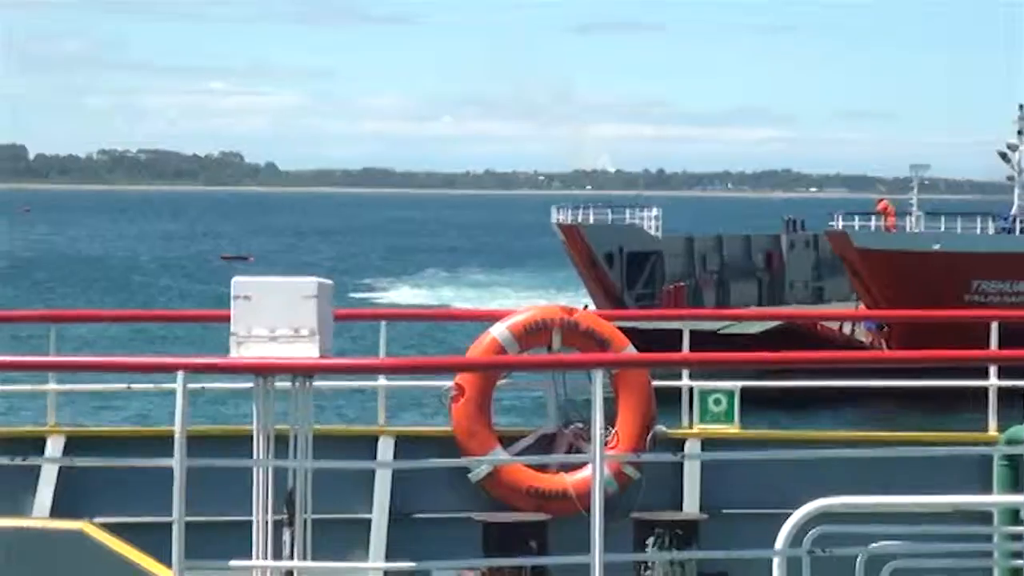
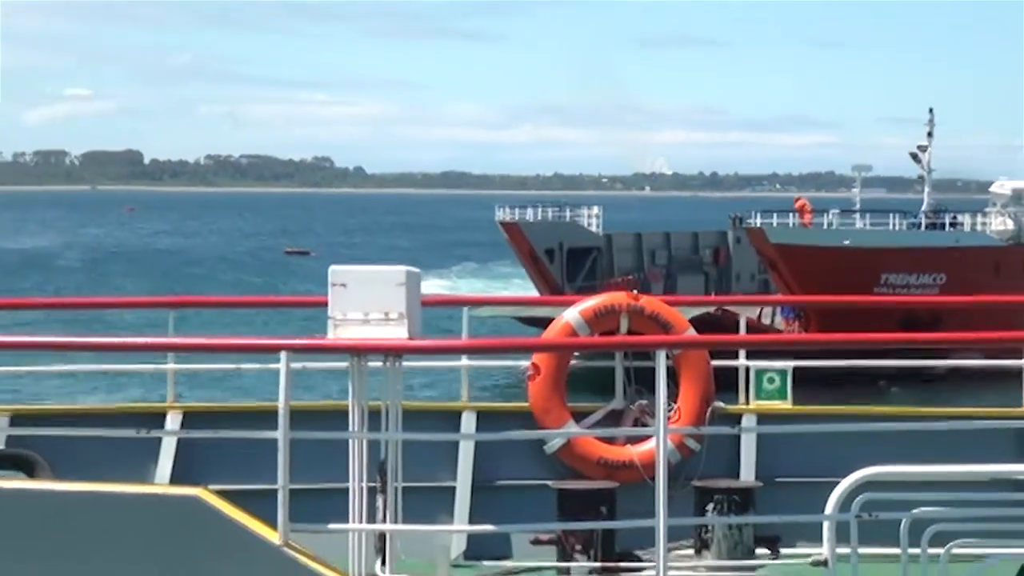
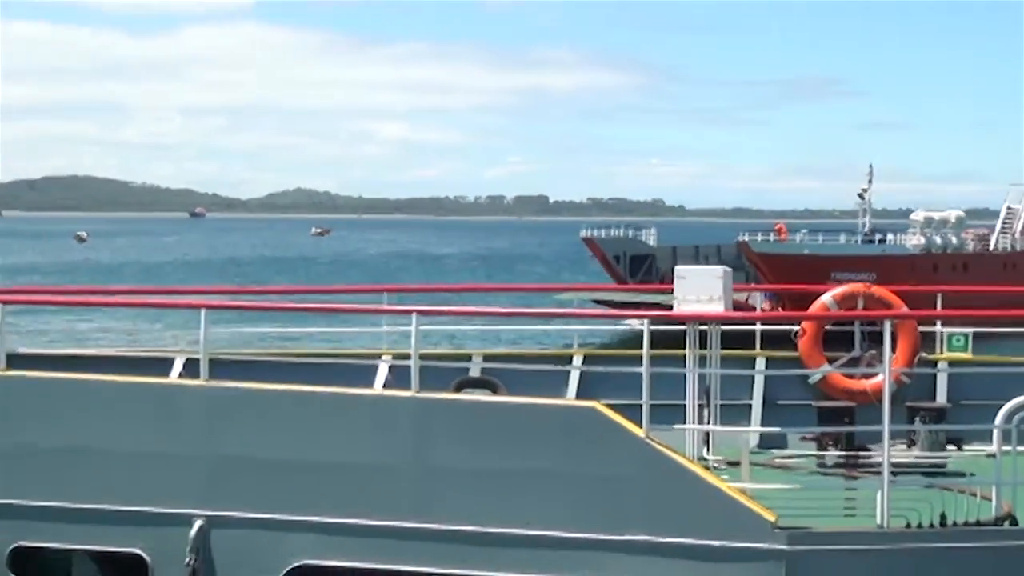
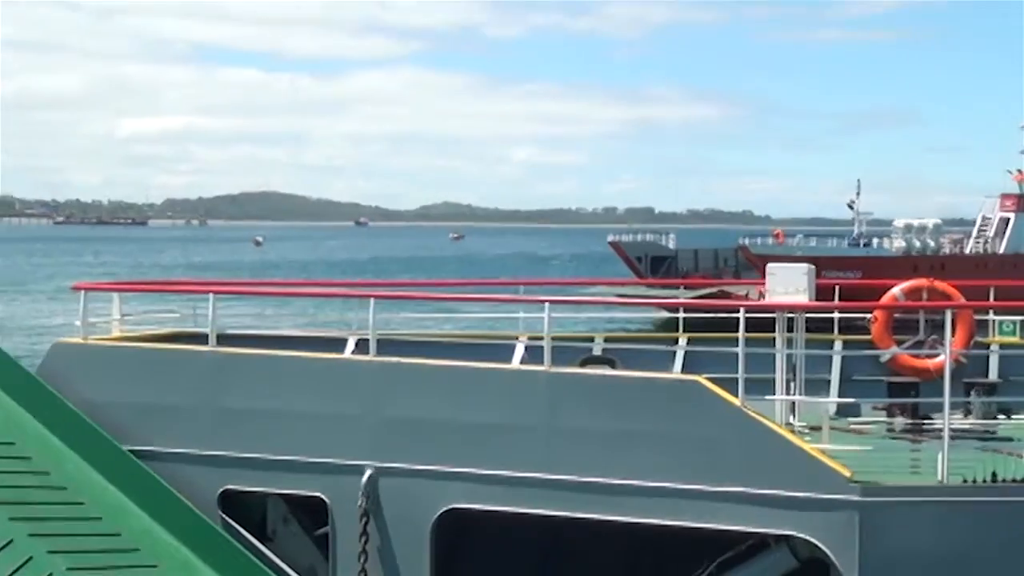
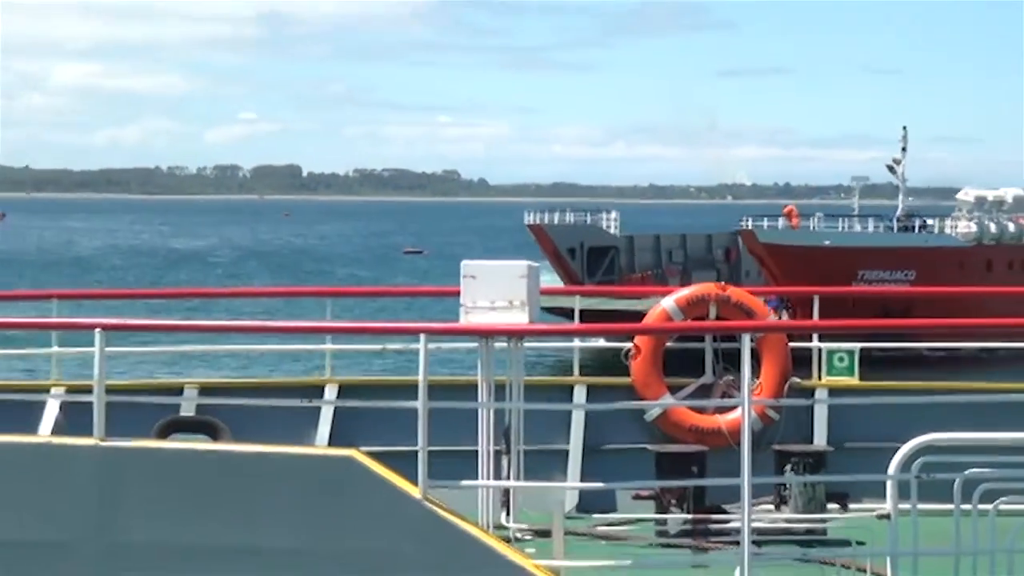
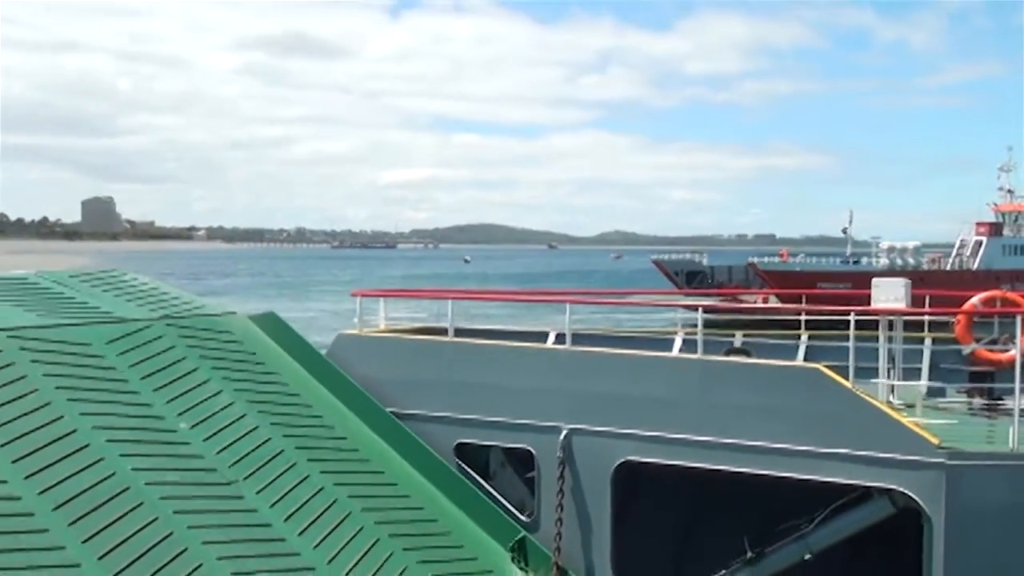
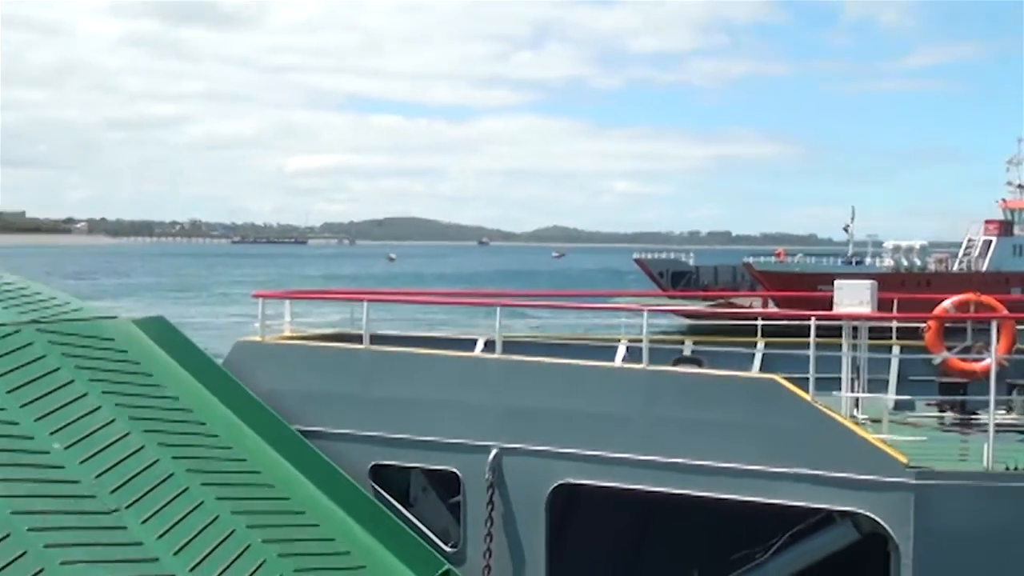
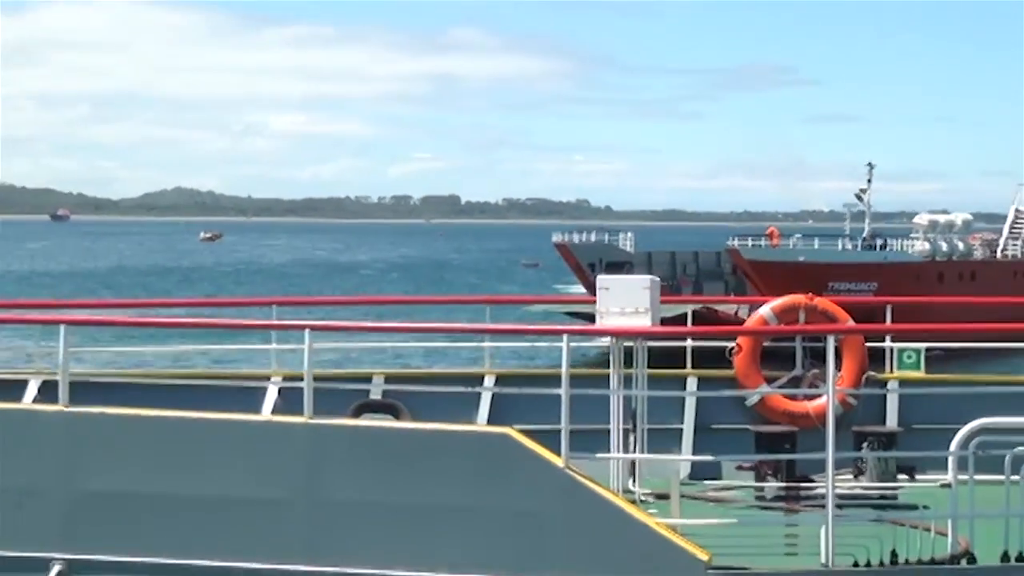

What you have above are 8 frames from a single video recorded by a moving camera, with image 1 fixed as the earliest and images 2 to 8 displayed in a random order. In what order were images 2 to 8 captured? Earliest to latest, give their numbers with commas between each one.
2, 5, 8, 3, 4, 7, 6
